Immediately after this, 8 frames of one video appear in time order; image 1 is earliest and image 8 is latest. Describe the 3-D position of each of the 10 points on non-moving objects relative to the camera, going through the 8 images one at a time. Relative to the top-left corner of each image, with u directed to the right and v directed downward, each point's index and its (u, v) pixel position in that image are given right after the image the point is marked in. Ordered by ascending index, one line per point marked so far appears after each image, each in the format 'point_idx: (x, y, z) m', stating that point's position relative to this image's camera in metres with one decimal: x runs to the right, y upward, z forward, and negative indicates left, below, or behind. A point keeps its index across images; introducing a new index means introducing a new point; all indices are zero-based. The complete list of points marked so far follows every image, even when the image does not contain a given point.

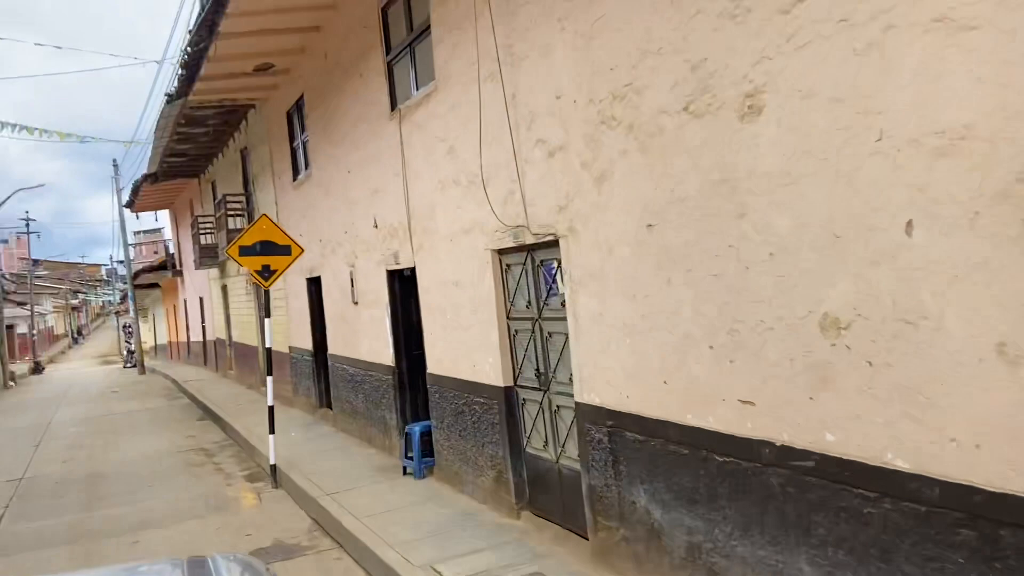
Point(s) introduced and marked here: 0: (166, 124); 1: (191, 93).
0: (-5.7, +2.7, +13.1) m
1: (-4.5, +2.7, +11.1) m
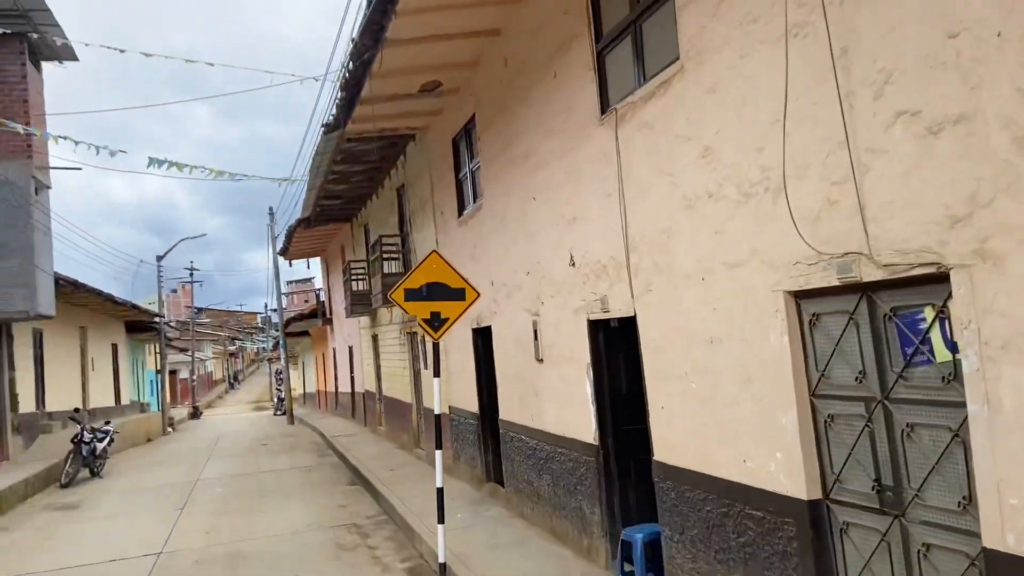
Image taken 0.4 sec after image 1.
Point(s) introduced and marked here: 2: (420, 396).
0: (-2.9, +1.9, +12.1) m
1: (-2.0, +2.1, +10.0) m
2: (-1.5, -1.7, +12.8) m
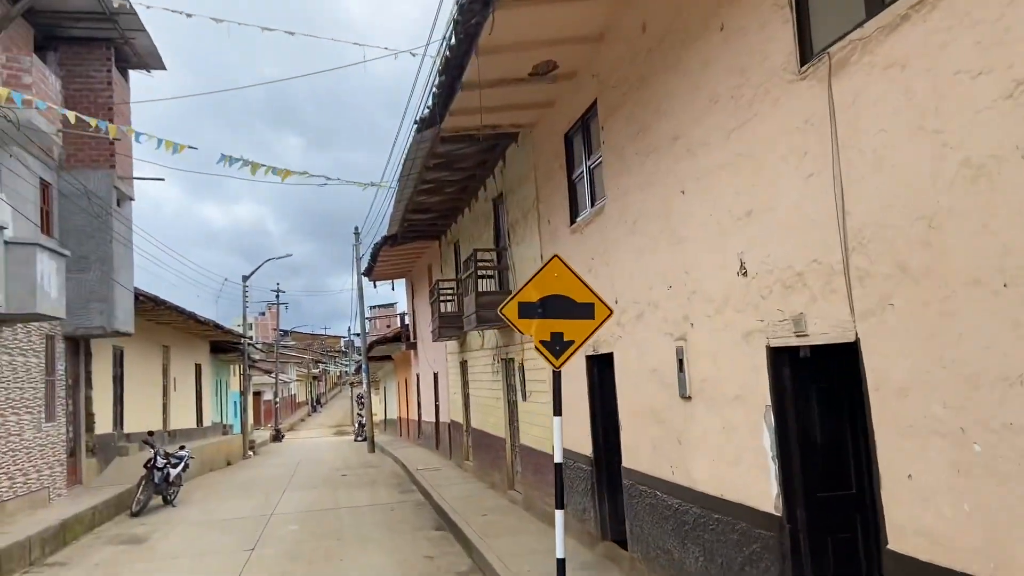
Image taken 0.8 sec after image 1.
0: (-1.4, +1.7, +10.9) m
1: (-0.7, +1.9, +8.7) m
2: (0.0, -2.0, +11.4) m
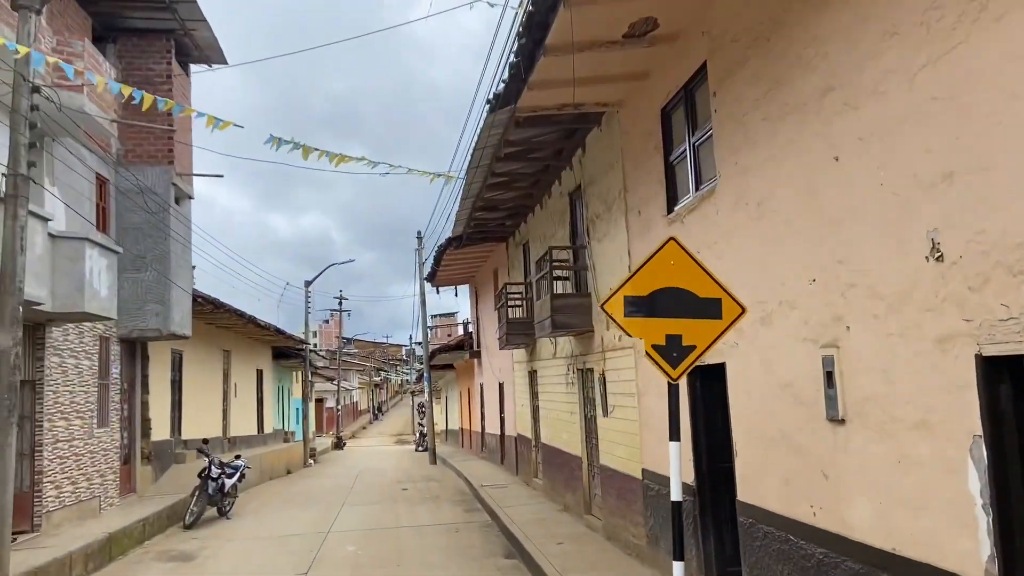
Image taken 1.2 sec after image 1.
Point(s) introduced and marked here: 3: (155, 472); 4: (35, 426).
0: (-0.4, +1.7, +10.0) m
1: (+0.1, +1.9, +7.7) m
2: (+1.0, -2.1, +10.3) m
3: (-6.7, -3.5, +15.0) m
4: (-6.3, -1.8, +10.5) m
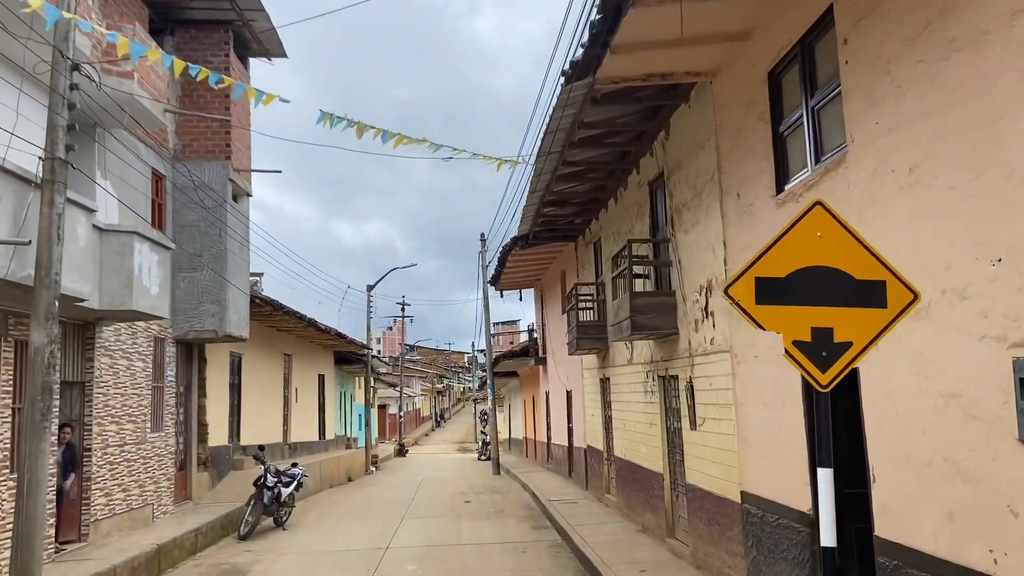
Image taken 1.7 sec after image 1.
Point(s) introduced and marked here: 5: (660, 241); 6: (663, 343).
0: (+0.5, +1.7, +9.0) m
1: (+0.8, +1.9, +6.8) m
2: (+1.9, -2.0, +9.2) m
3: (-5.5, -3.5, +14.5) m
4: (-5.4, -1.8, +10.1) m
5: (+1.7, +0.5, +9.2) m
6: (+1.8, -0.6, +9.3) m
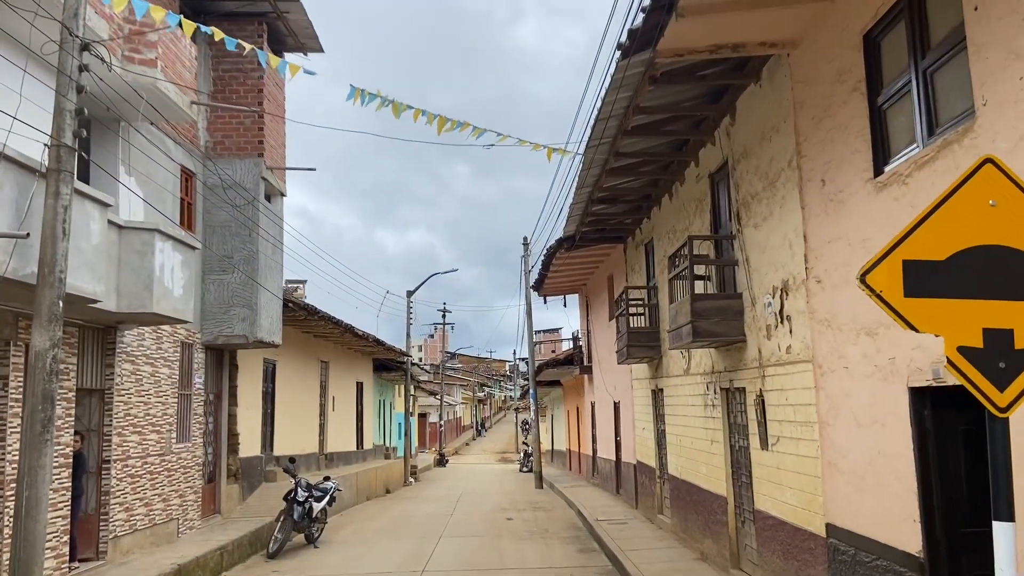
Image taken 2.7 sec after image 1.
0: (+1.0, +1.7, +8.2) m
1: (+1.2, +1.9, +5.9) m
2: (+2.4, -2.1, +8.3) m
3: (-4.7, -3.5, +13.9) m
4: (-4.9, -1.8, +9.5) m
5: (+2.2, +0.5, +8.3) m
6: (+2.3, -0.7, +8.4) m
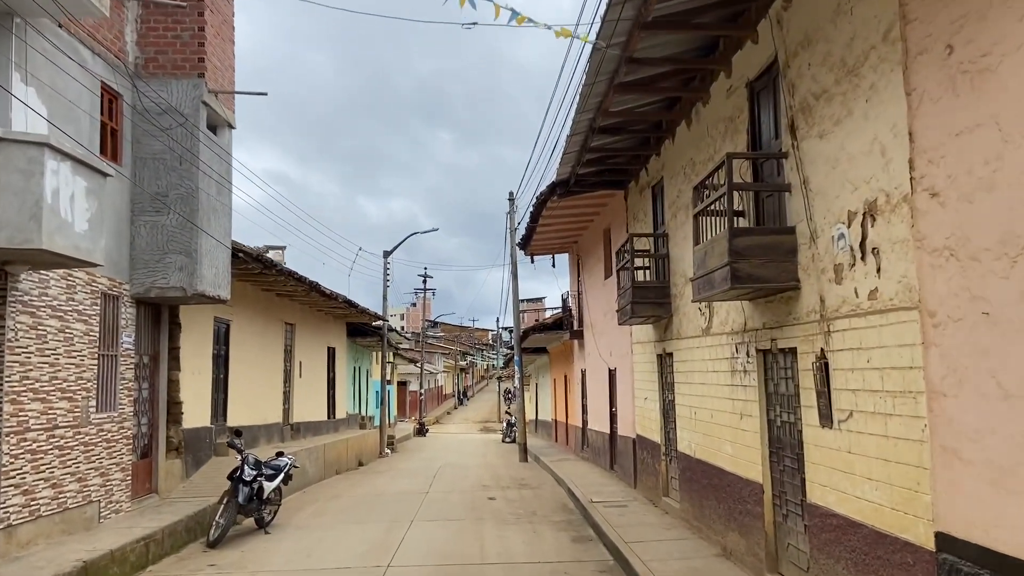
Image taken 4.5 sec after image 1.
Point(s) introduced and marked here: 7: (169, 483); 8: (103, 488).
0: (+0.9, +2.2, +6.4) m
1: (+1.1, +2.4, +4.1) m
2: (+2.3, -1.5, +6.6) m
3: (-5.0, -2.7, +12.2) m
4: (-5.0, -1.2, +7.7) m
5: (+2.1, +1.1, +6.5) m
6: (+2.1, -0.1, +6.6) m
7: (-5.0, -2.8, +11.5) m
8: (-4.9, -2.4, +9.7) m
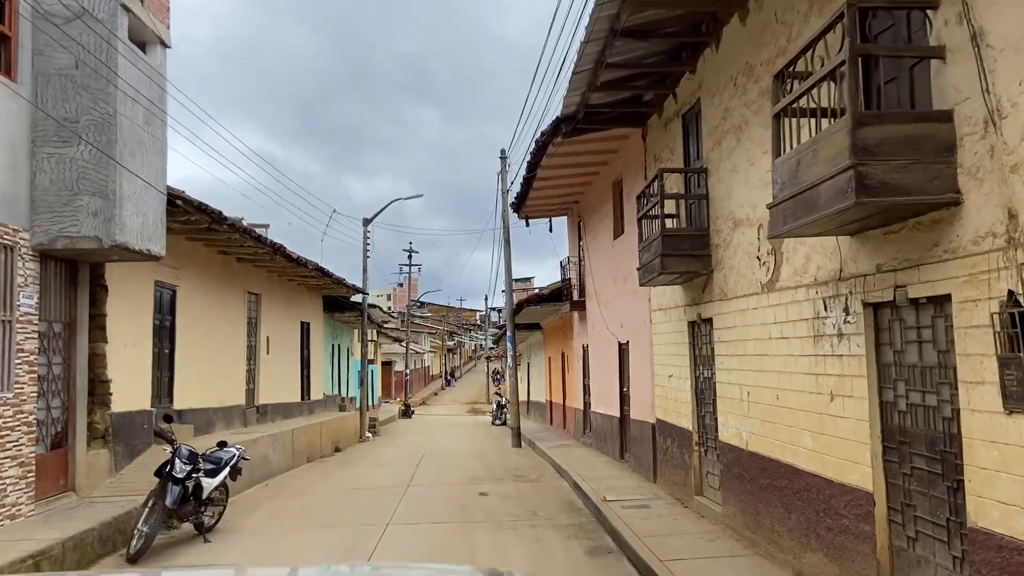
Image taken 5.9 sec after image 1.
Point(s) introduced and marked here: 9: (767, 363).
0: (+0.9, +2.6, +4.3) m
1: (+1.2, +2.8, +2.0) m
2: (+2.3, -1.1, +4.6) m
3: (-5.0, -2.2, +10.1) m
4: (-5.0, -0.7, +5.5) m
5: (+2.2, +1.5, +4.5) m
6: (+2.2, +0.3, +4.6) m
7: (-5.0, -2.3, +9.4) m
8: (-4.9, -1.9, +7.6) m
9: (+2.1, -0.6, +6.5) m
